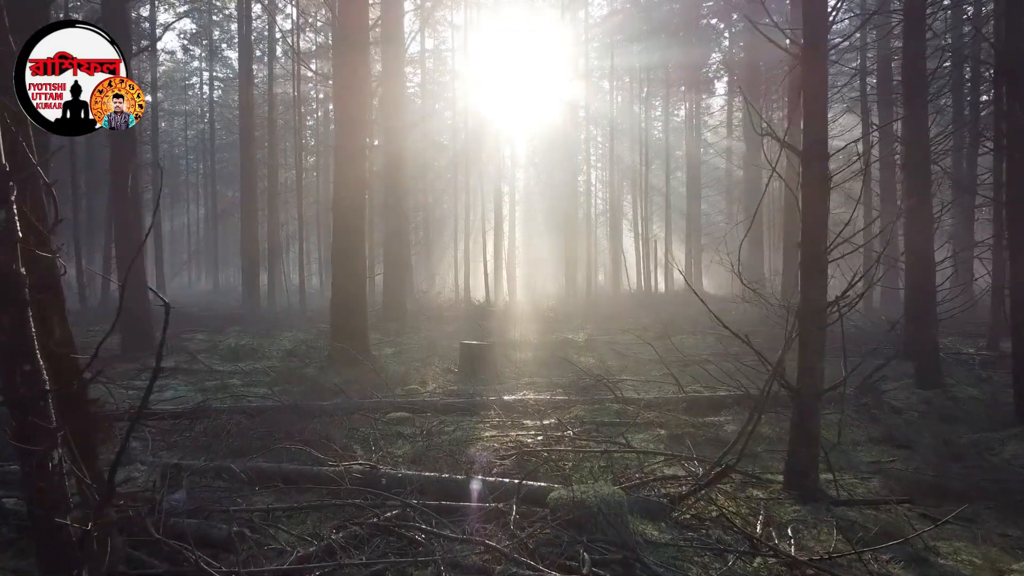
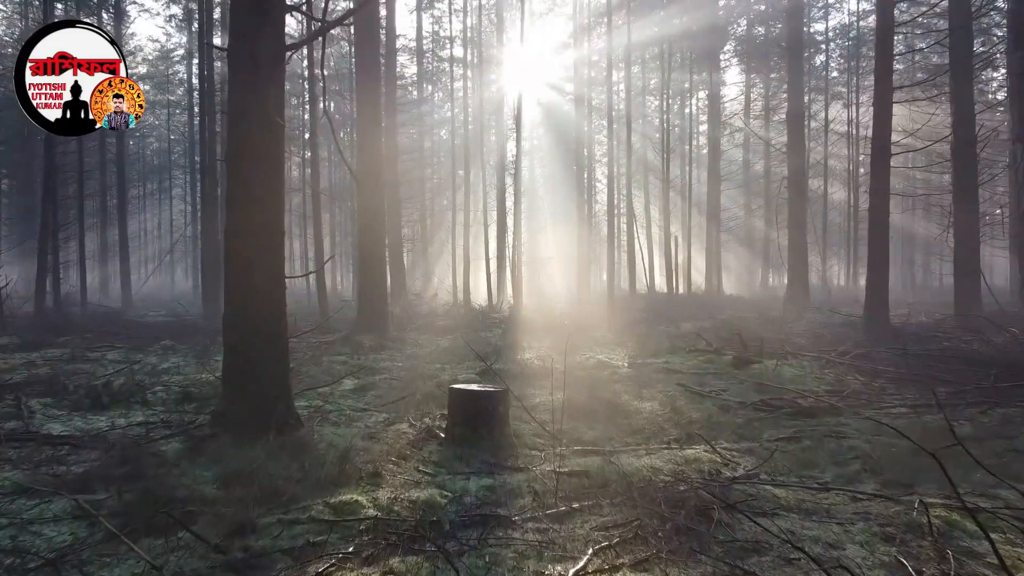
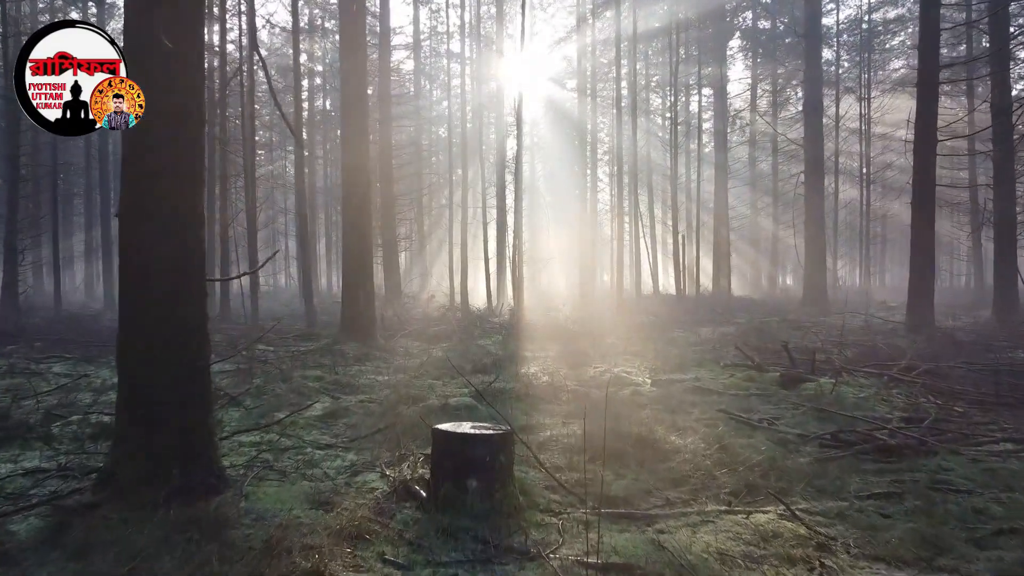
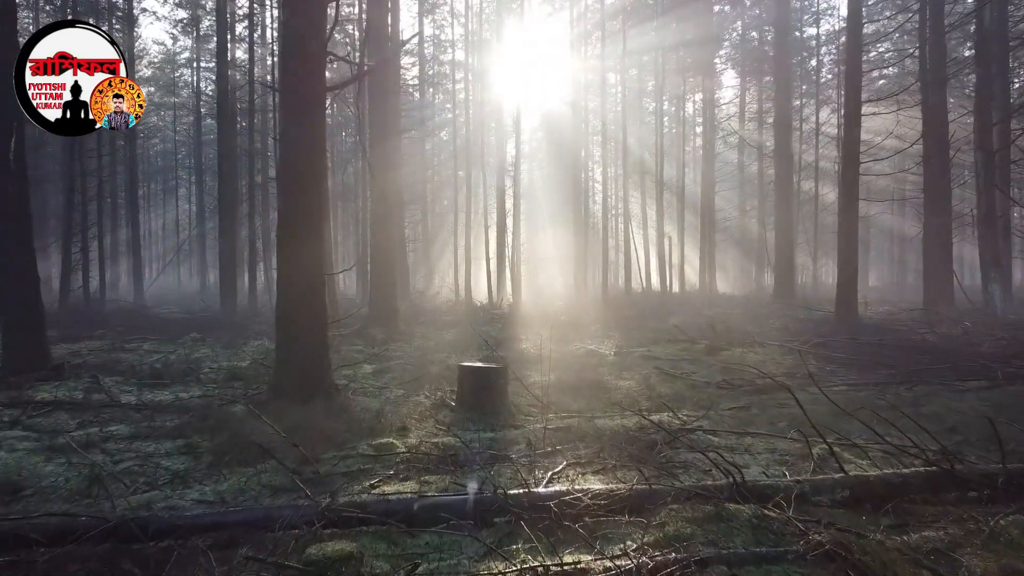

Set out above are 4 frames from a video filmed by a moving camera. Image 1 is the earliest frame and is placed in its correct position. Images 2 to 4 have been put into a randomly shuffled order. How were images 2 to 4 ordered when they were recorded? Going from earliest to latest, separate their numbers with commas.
4, 2, 3
